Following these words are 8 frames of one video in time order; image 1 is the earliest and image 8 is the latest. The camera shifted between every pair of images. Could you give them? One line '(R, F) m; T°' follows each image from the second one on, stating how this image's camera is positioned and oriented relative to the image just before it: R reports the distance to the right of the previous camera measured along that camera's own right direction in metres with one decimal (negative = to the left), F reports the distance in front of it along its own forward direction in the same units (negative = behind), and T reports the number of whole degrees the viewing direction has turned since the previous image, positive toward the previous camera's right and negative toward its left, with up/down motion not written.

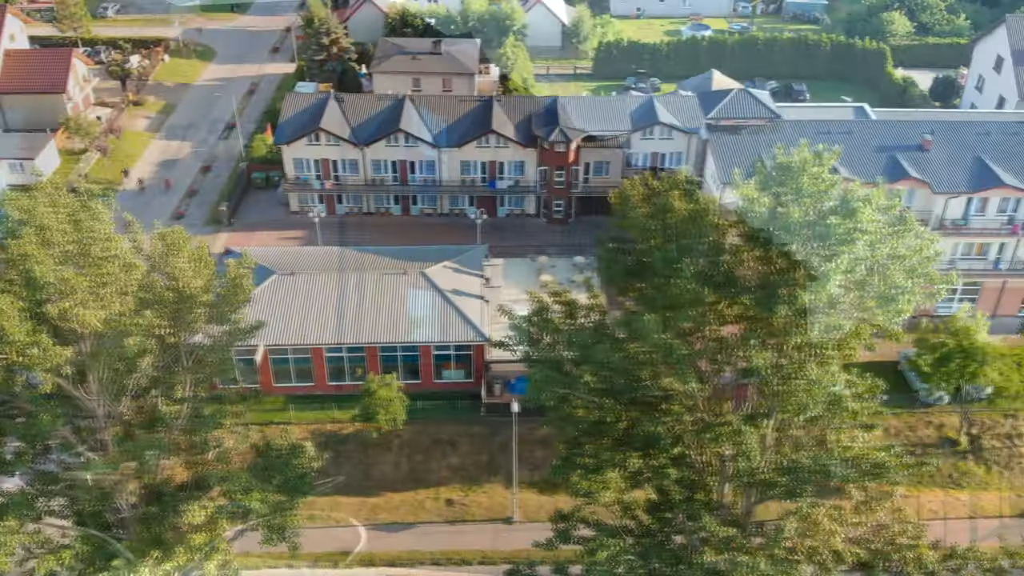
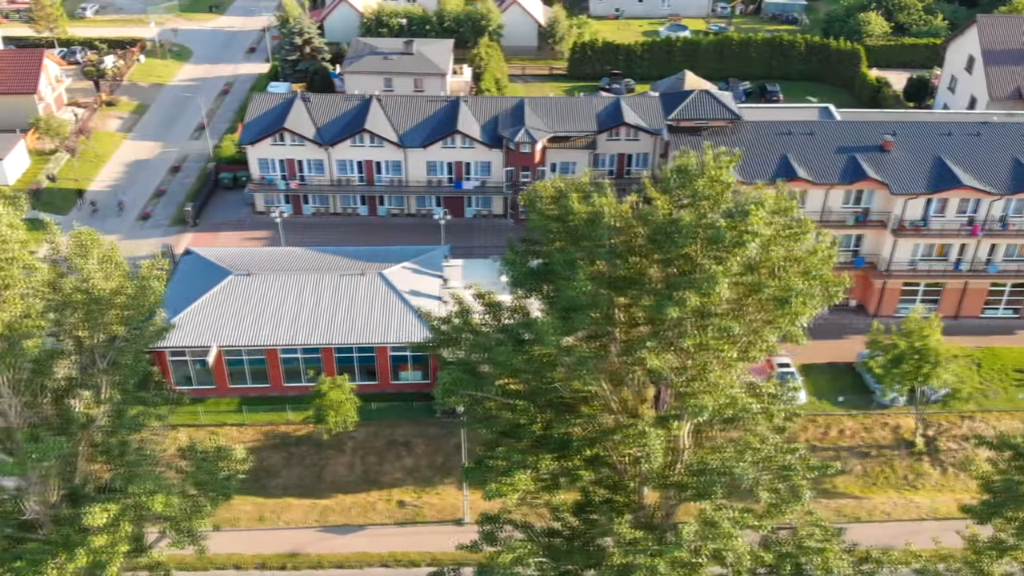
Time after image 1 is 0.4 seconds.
(+4.2, +0.1) m; 0°
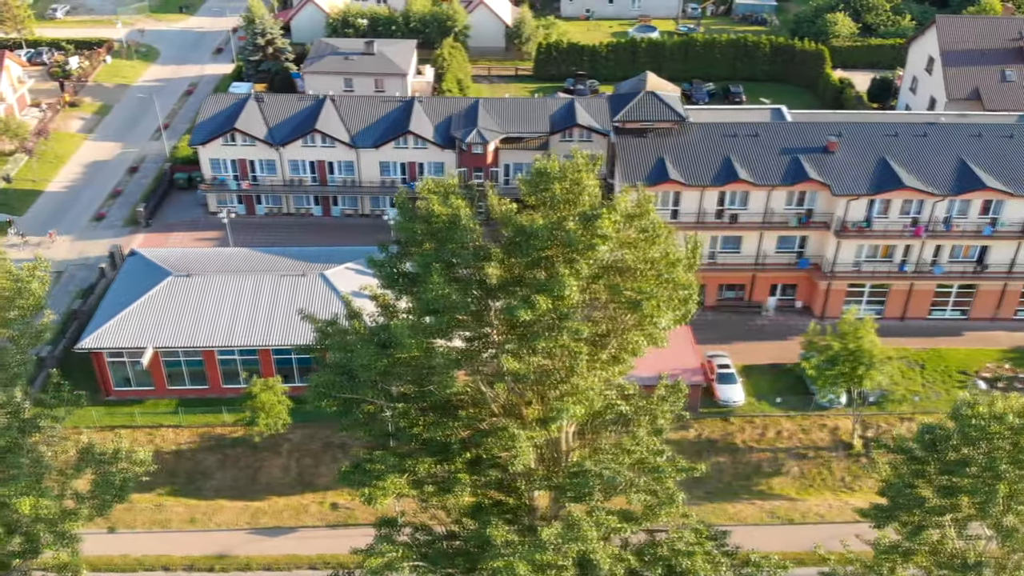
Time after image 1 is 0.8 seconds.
(+5.8, +0.1) m; 0°
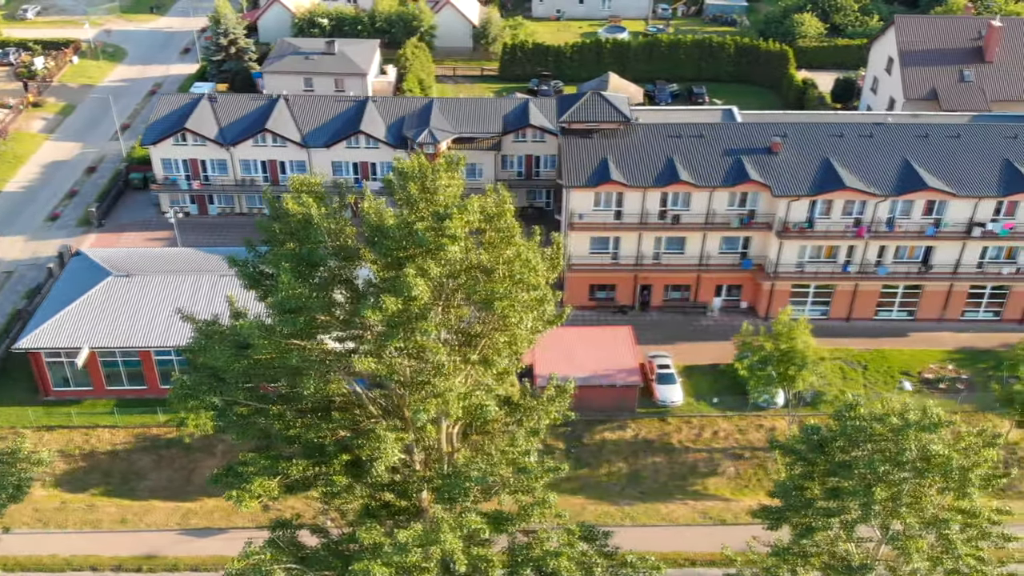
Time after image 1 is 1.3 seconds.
(+5.9, +0.1) m; 0°
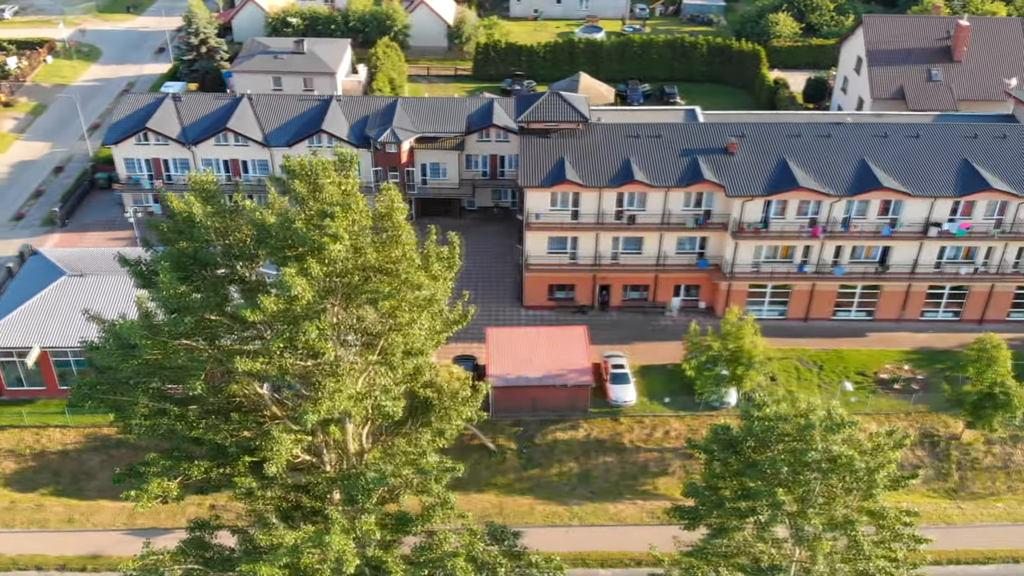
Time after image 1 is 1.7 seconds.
(+4.6, +0.1) m; 0°
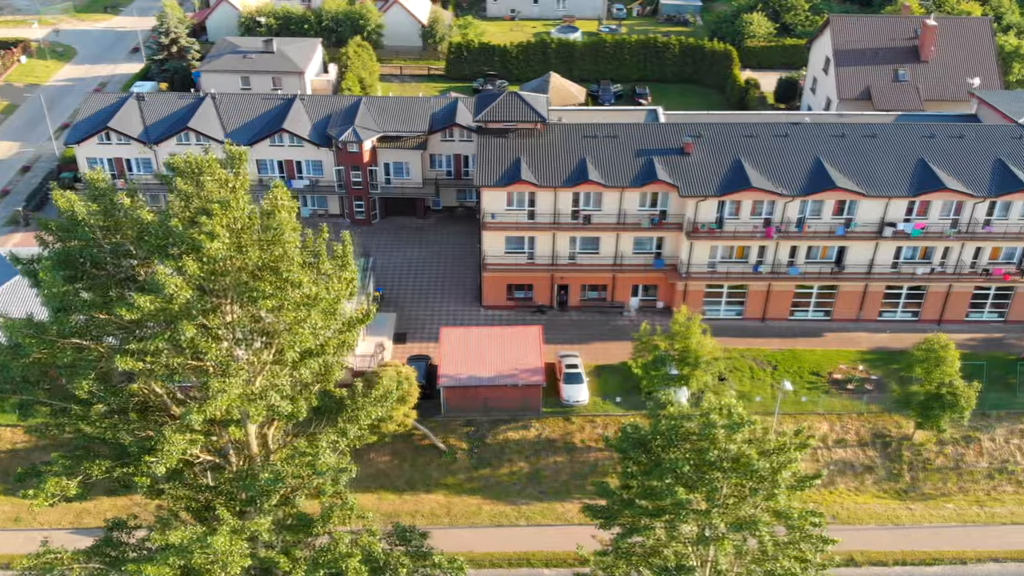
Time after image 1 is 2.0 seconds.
(+4.6, +0.1) m; 0°
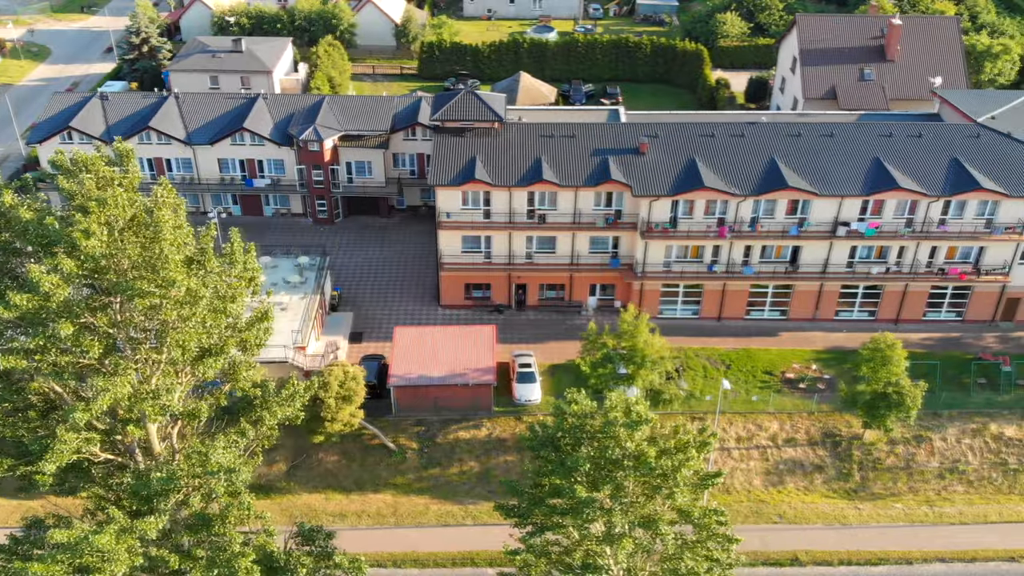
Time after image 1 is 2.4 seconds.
(+4.7, 0.0) m; 0°
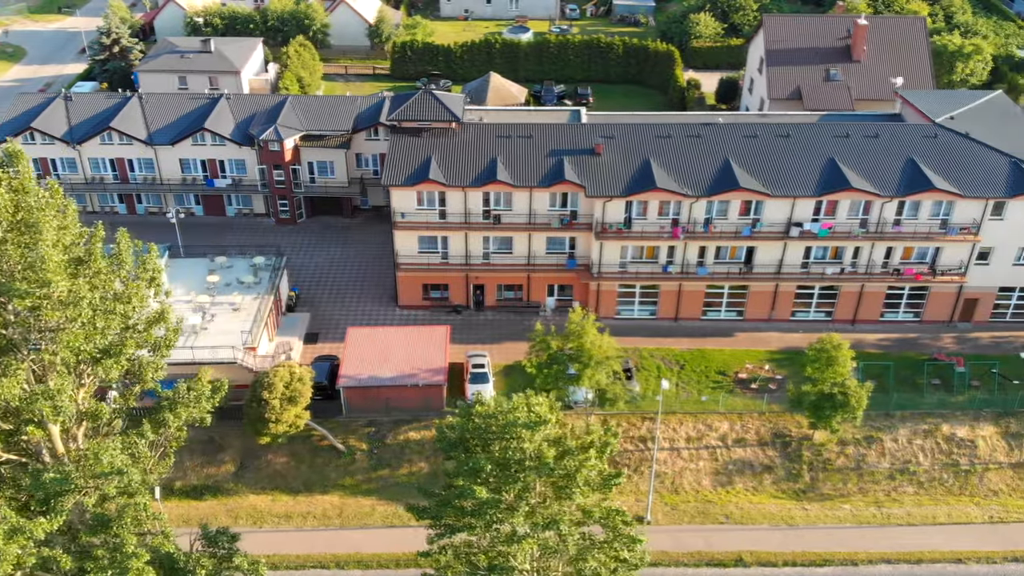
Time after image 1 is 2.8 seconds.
(+4.7, 0.0) m; 0°
